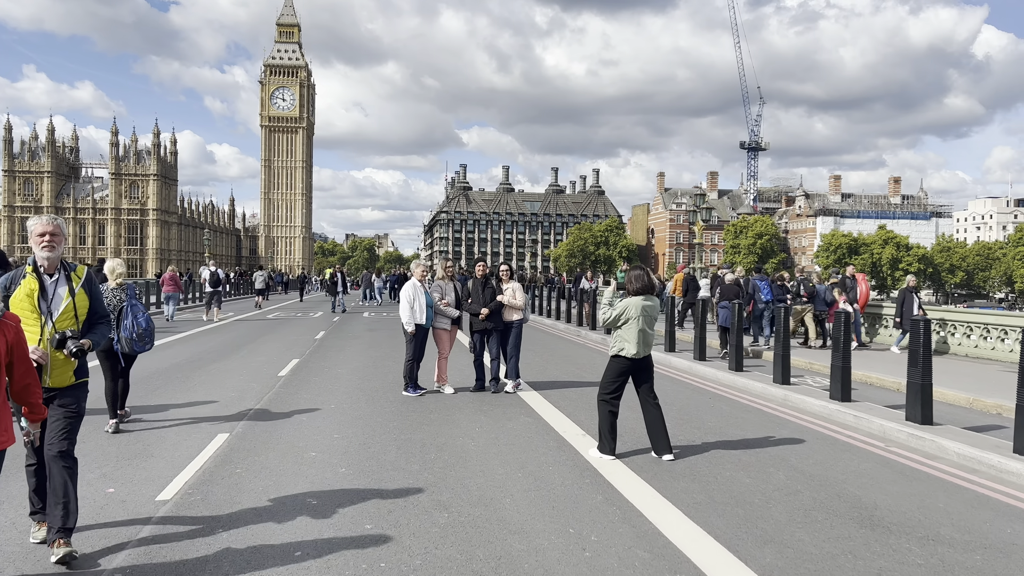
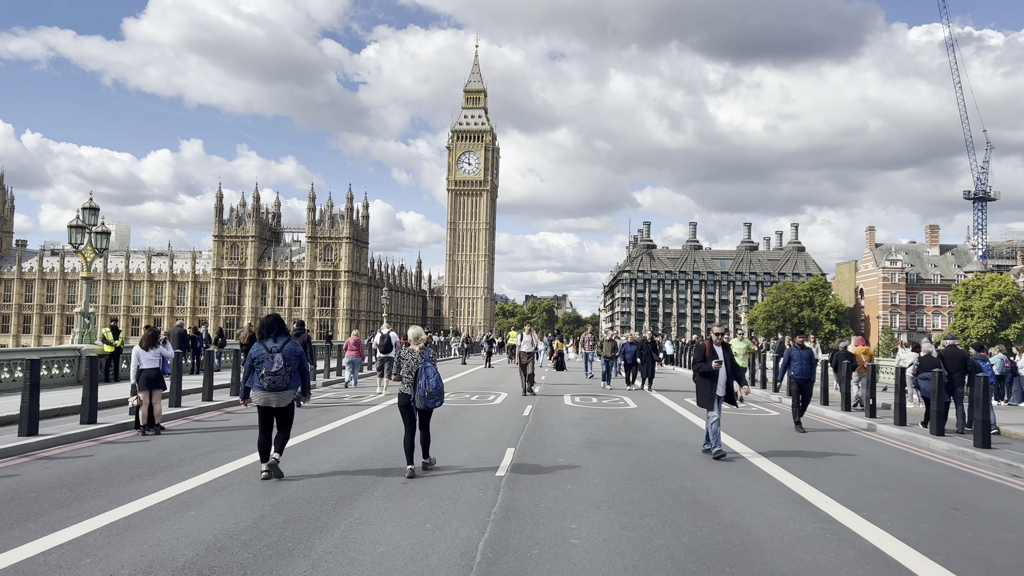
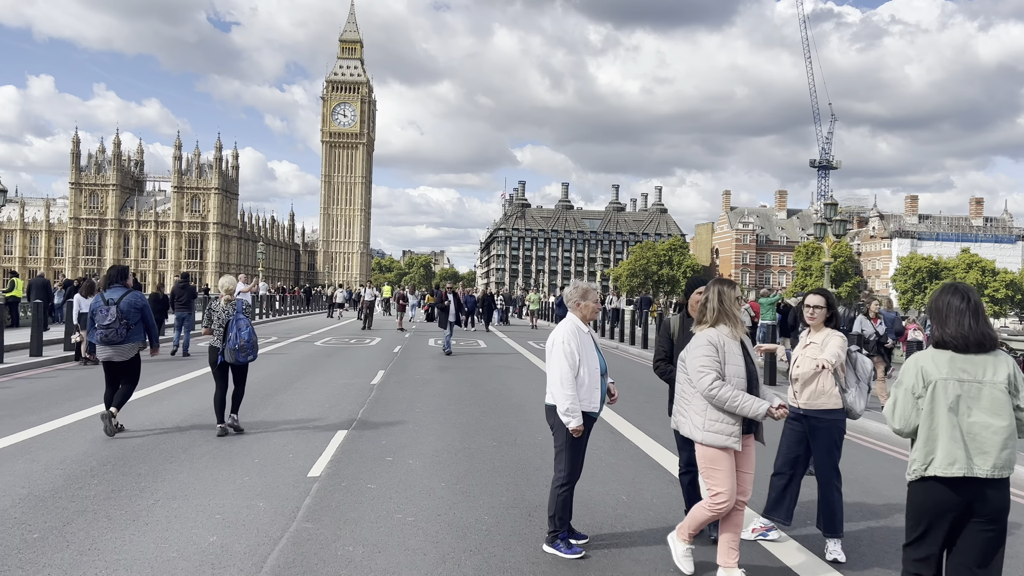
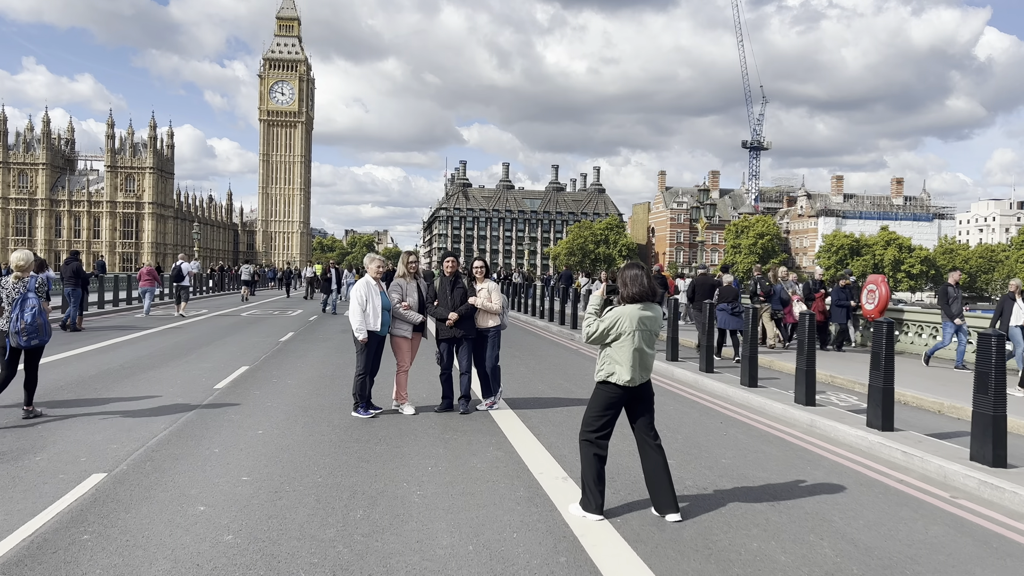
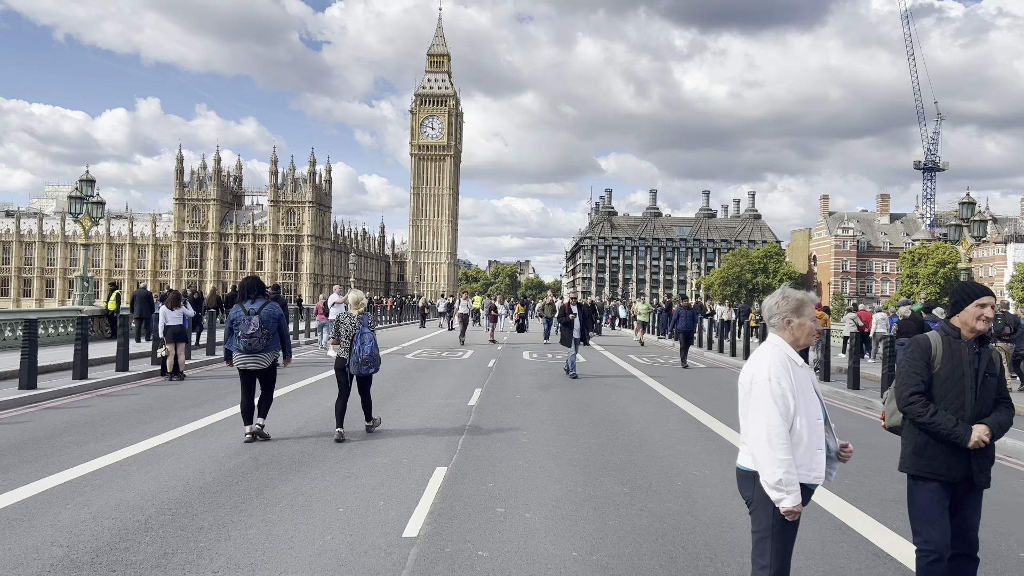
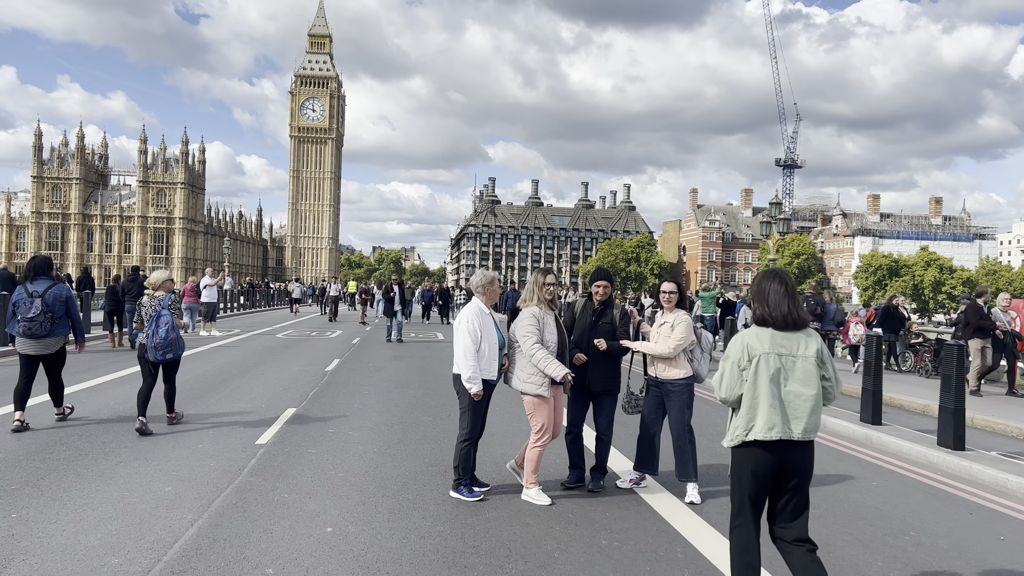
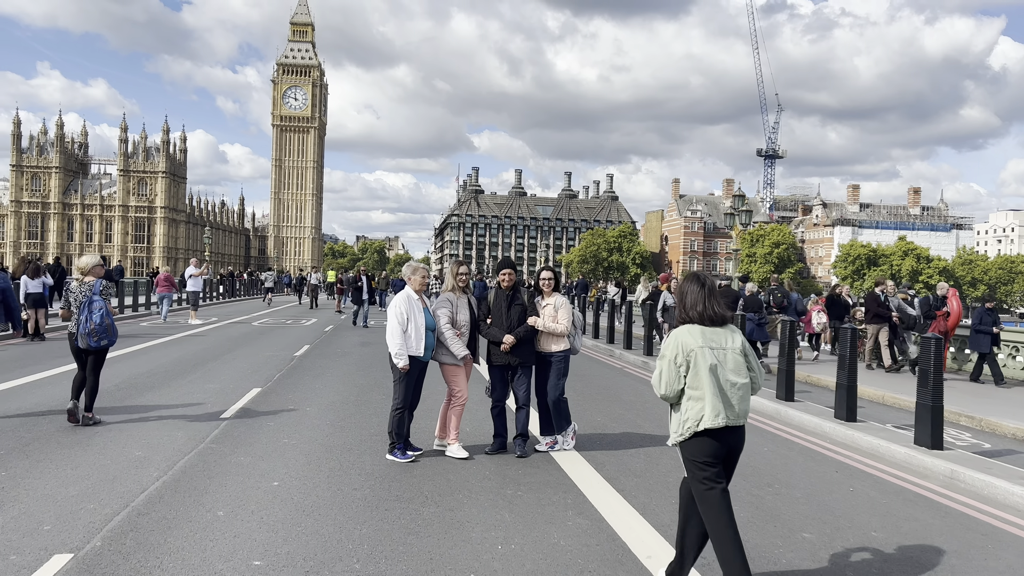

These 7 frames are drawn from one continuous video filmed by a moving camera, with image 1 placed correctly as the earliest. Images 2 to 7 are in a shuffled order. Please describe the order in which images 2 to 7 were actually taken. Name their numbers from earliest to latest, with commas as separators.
4, 7, 6, 3, 5, 2
